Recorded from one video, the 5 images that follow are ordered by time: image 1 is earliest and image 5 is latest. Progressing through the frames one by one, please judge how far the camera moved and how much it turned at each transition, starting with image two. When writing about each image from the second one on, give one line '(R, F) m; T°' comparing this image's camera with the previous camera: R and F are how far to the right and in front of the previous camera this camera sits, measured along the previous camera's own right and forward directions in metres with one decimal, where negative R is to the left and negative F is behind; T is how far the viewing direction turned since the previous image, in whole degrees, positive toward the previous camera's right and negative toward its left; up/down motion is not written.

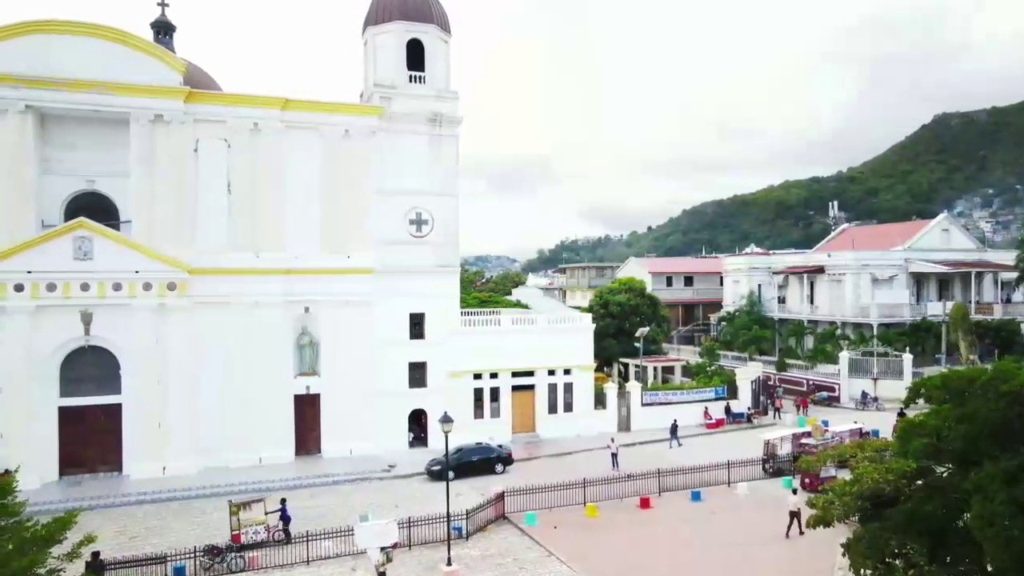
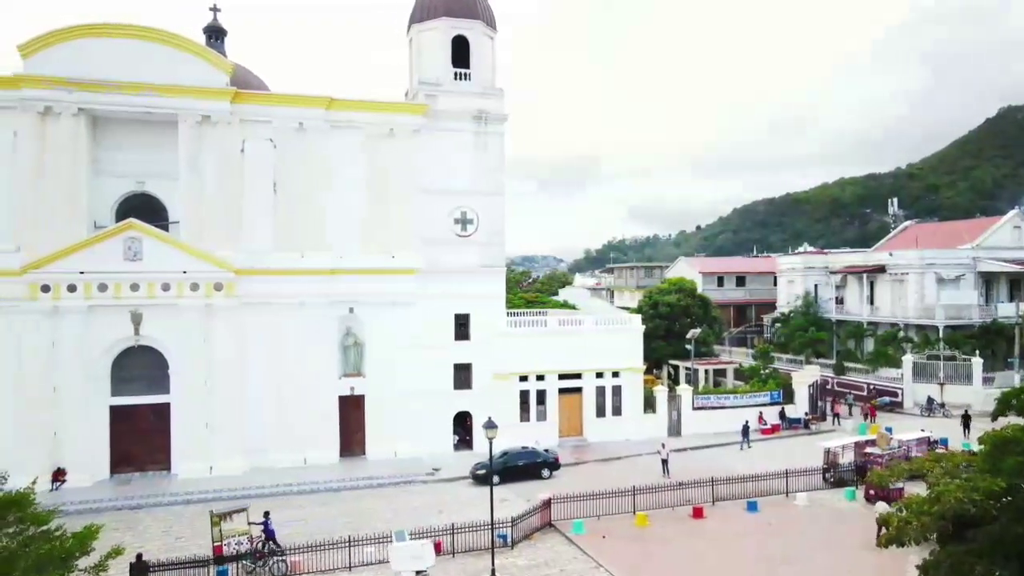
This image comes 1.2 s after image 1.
(0.0, +0.7) m; -4°
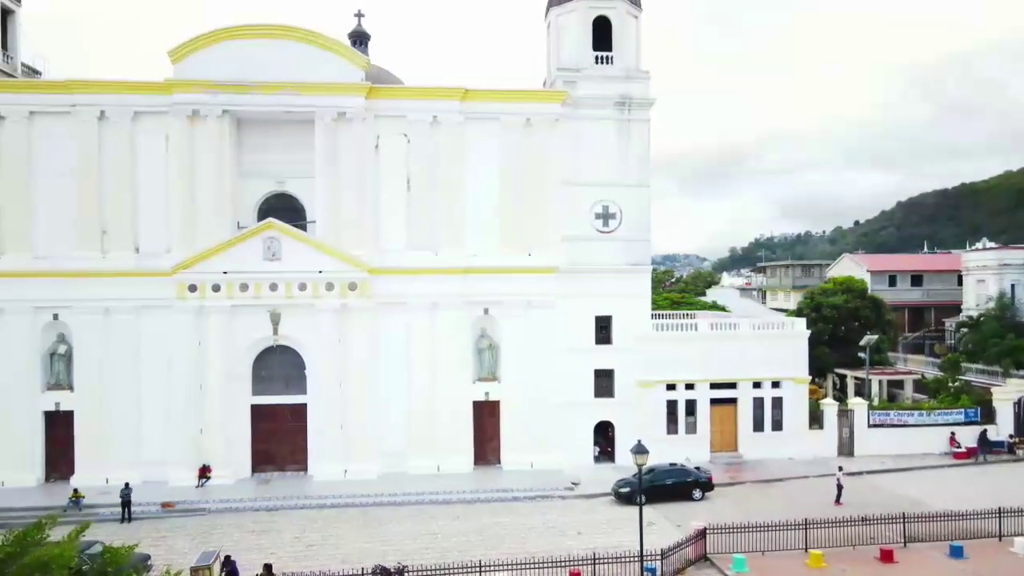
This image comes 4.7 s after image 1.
(-0.2, +2.2) m; -11°
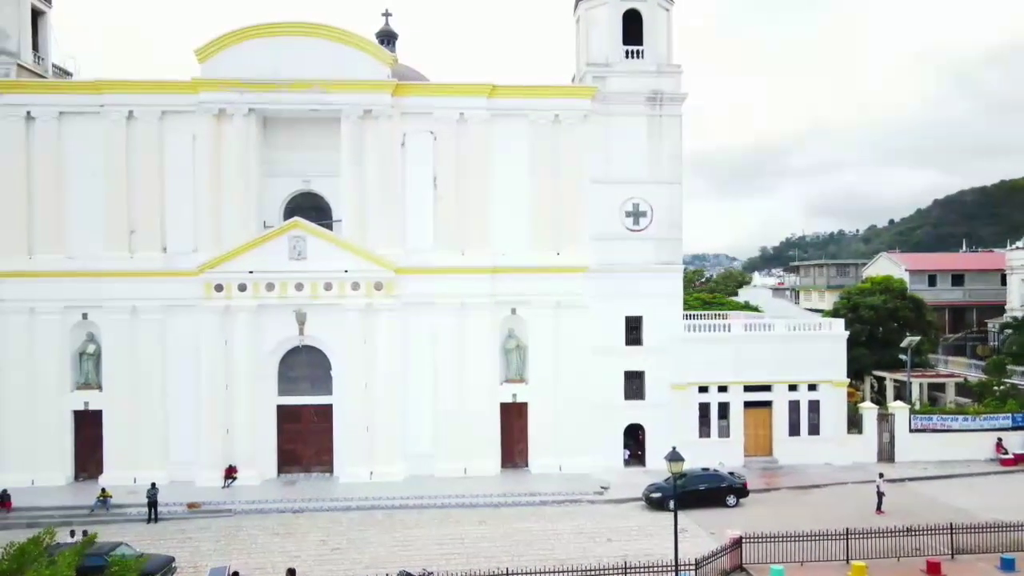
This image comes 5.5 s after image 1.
(0.0, +0.5) m; -2°
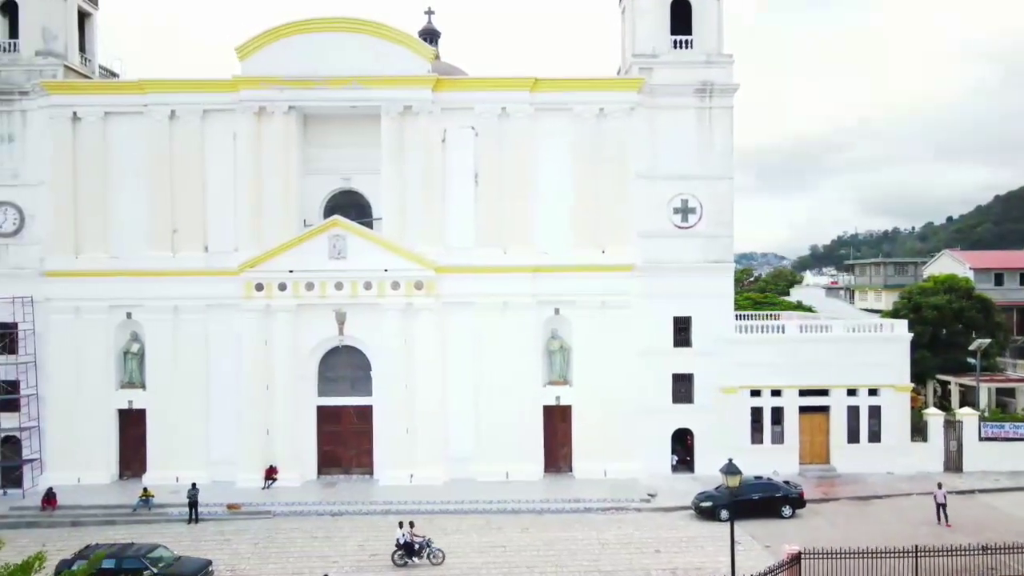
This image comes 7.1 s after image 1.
(0.0, +0.8) m; -3°
